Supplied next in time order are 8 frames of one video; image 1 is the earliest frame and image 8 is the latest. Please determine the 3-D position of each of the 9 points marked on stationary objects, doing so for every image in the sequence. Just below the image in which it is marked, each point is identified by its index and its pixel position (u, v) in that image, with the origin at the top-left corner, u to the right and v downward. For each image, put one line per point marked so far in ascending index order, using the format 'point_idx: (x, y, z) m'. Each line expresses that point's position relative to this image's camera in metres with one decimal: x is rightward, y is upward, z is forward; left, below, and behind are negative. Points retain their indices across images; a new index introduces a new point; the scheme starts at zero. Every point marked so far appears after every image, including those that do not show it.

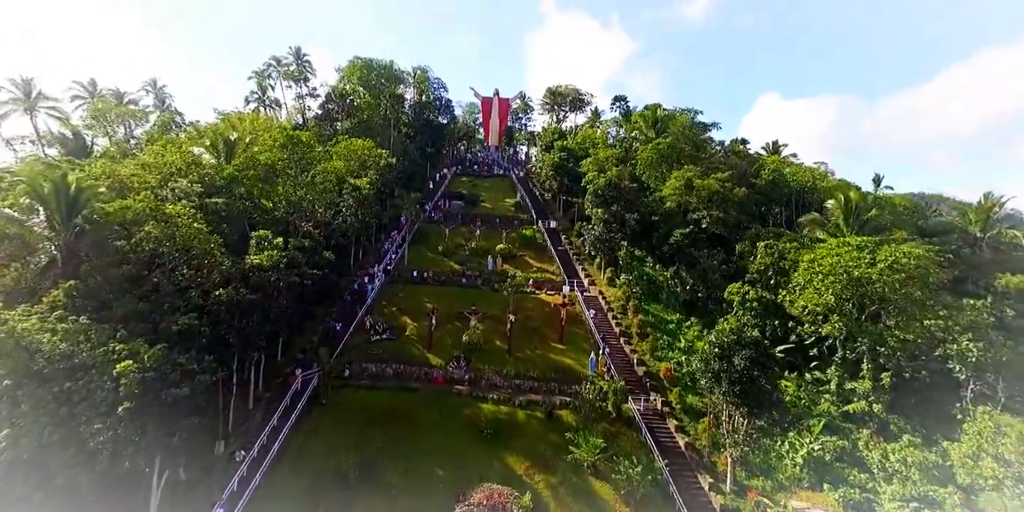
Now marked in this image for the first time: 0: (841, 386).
0: (+10.9, -4.2, +17.0) m
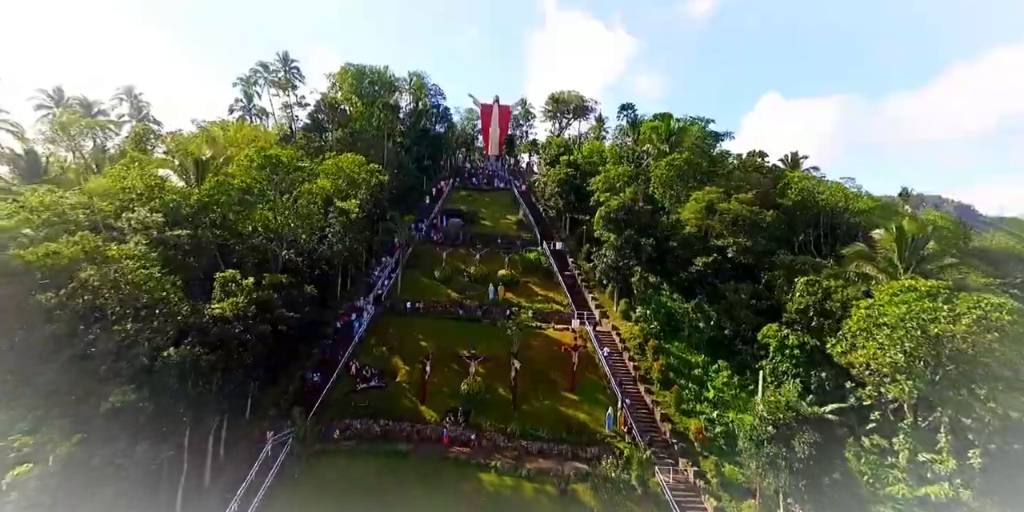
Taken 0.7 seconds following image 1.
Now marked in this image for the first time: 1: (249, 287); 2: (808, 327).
0: (+11.1, -5.7, +14.1) m
1: (-9.4, -1.1, +18.2) m
2: (+11.4, -2.8, +19.6) m
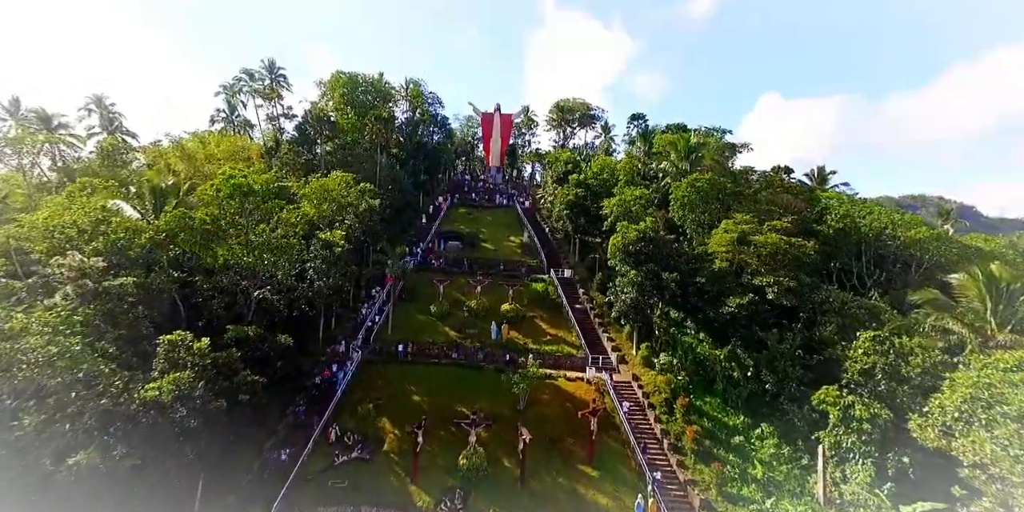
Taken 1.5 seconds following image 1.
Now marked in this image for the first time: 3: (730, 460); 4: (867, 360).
0: (+11.4, -7.4, +10.8) m
1: (-9.1, -2.8, +14.9) m
2: (+11.7, -4.5, +16.3) m
3: (+7.7, -7.2, +18.1) m
4: (+11.7, -3.4, +16.7) m
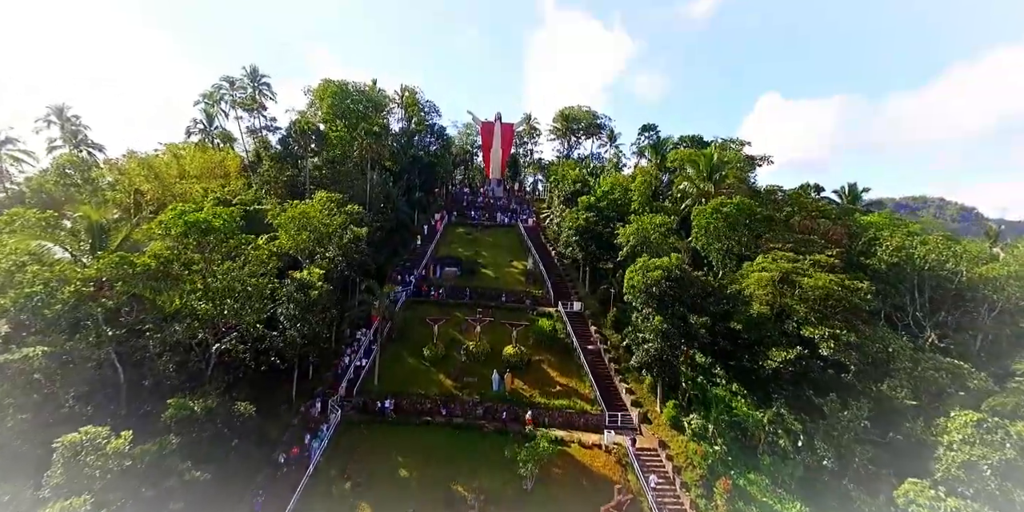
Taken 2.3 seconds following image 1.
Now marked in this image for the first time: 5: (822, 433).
0: (+11.6, -9.1, +7.4) m
1: (-8.9, -4.6, +11.5) m
2: (+11.9, -6.2, +12.9) m
3: (+7.9, -8.9, +14.7) m
4: (+11.9, -5.1, +13.3) m
5: (+10.6, -6.0, +17.3) m
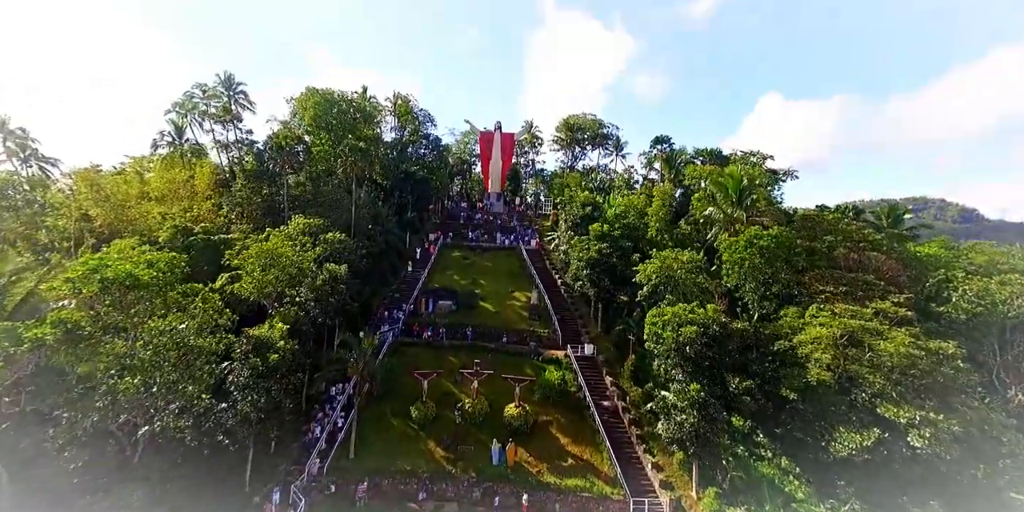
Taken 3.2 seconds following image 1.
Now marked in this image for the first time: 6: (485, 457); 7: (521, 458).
0: (+11.7, -10.9, +3.6) m
1: (-8.8, -6.4, +7.8) m
2: (+12.0, -8.0, +9.2) m
3: (+8.1, -10.7, +10.9) m
4: (+12.1, -6.9, +9.6) m
5: (+10.7, -7.8, +13.6) m
6: (-1.1, -7.7, +19.6) m
7: (+0.3, -7.7, +19.5) m
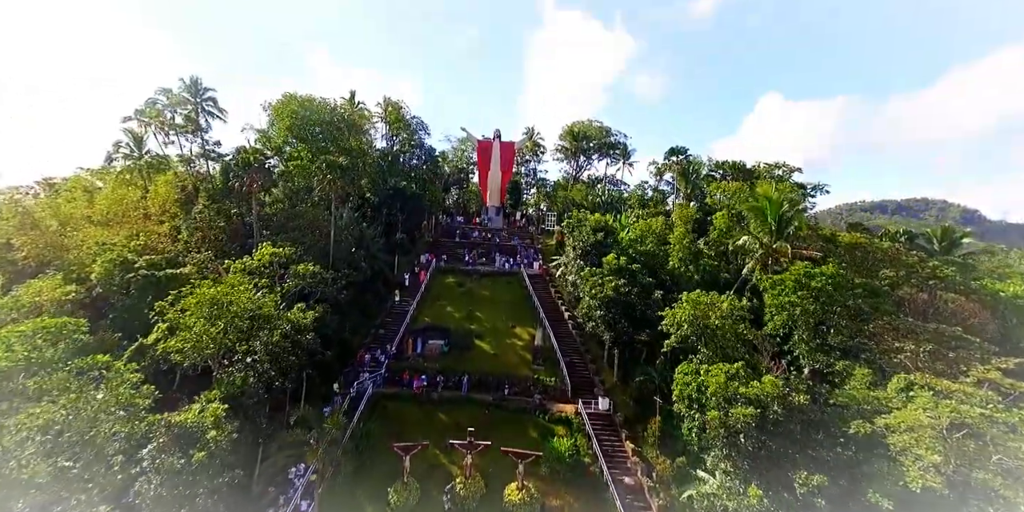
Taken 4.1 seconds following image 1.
0: (+11.8, -12.5, -0.3) m
1: (-8.7, -8.0, +3.8) m
2: (+12.1, -9.6, +5.3) m
3: (+8.1, -12.3, +7.0) m
4: (+12.1, -8.6, +5.7) m
5: (+10.8, -9.5, +9.7) m
6: (-1.0, -9.4, +15.7) m
7: (+0.4, -9.3, +15.6) m
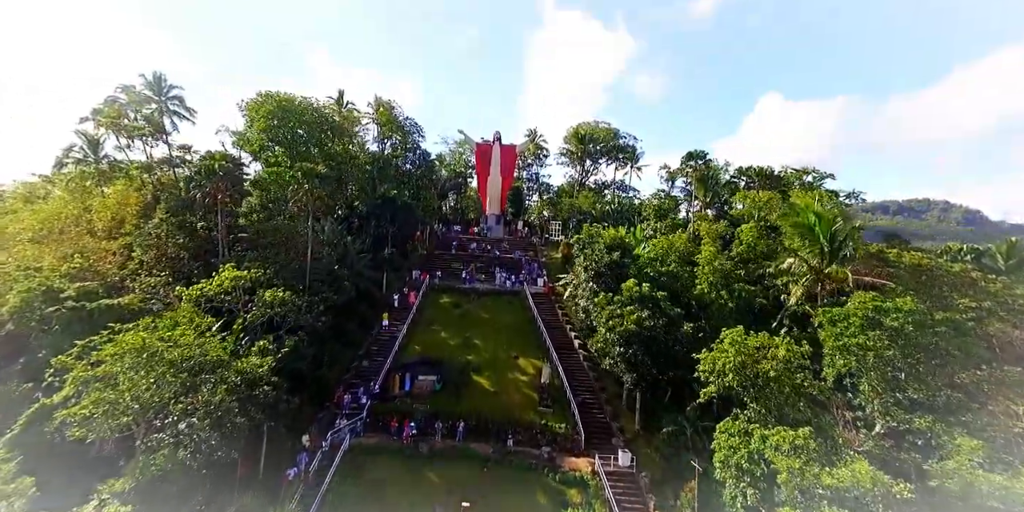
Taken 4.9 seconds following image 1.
0: (+11.9, -13.5, -3.8) m
1: (-8.6, -9.0, +0.3) m
2: (+12.2, -10.6, +1.8) m
3: (+8.3, -13.3, +3.5) m
4: (+12.3, -9.6, +2.2) m
5: (+10.9, -10.4, +6.2) m
6: (-0.9, -10.4, +12.2) m
7: (+0.5, -10.3, +12.1) m
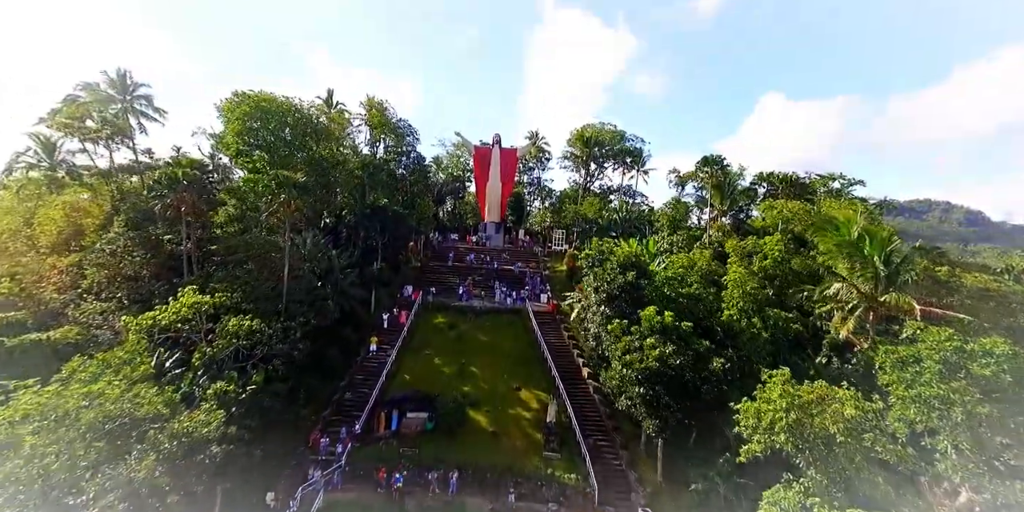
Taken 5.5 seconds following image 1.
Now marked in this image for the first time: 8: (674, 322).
0: (+12.0, -14.3, -6.5) m
1: (-8.5, -9.8, -2.4) m
2: (+12.3, -11.4, -0.9) m
3: (+8.3, -14.1, +0.8) m
4: (+12.3, -10.4, -0.5) m
5: (+10.9, -11.2, +3.5) m
6: (-0.8, -11.2, +9.4) m
7: (+0.6, -11.1, +9.4) m
8: (+5.5, -2.1, +17.3) m
